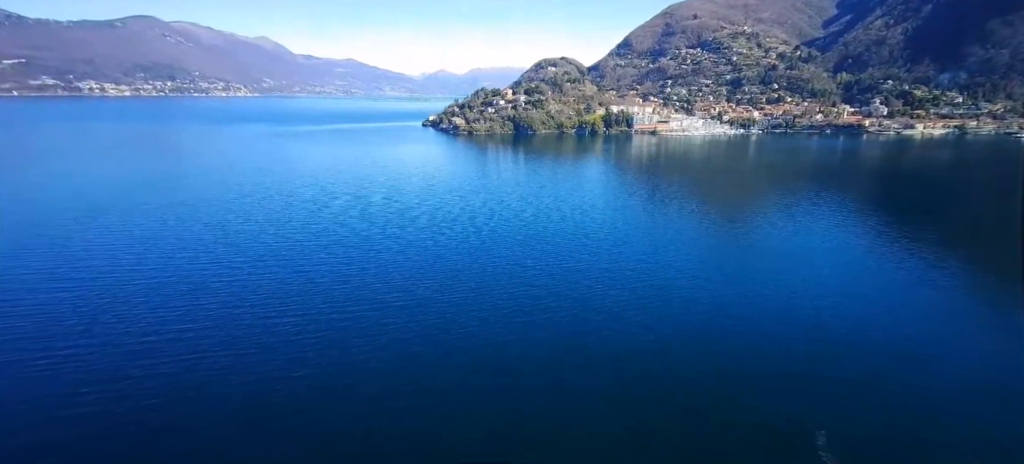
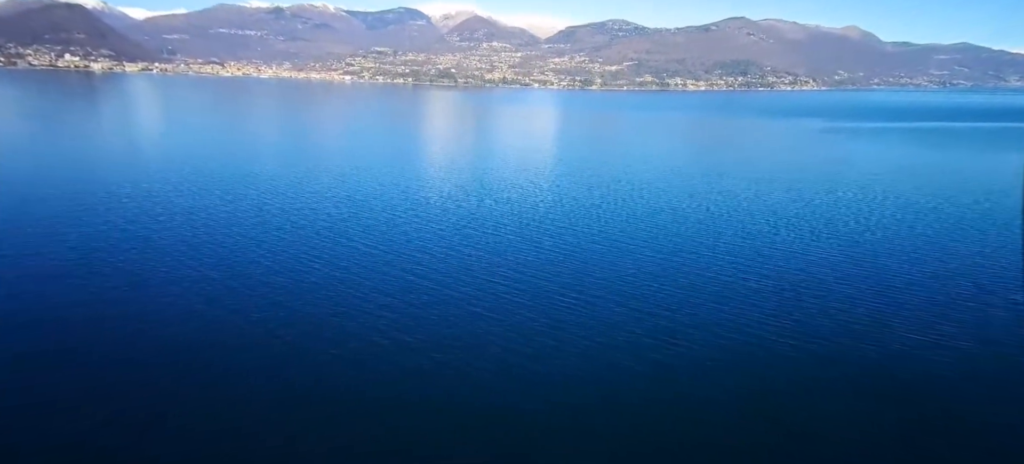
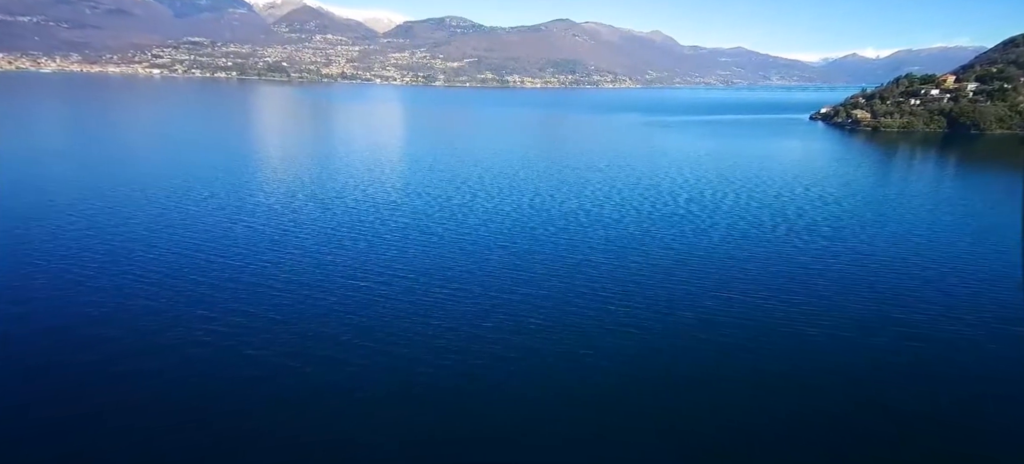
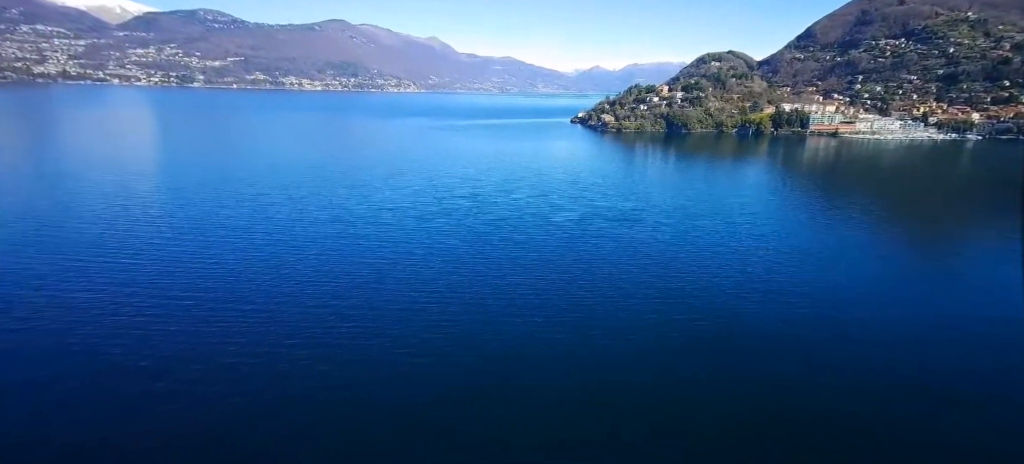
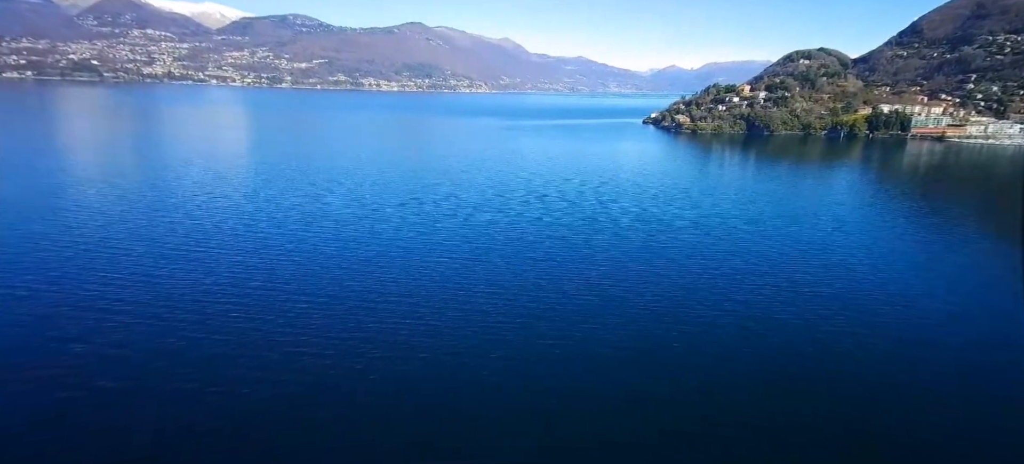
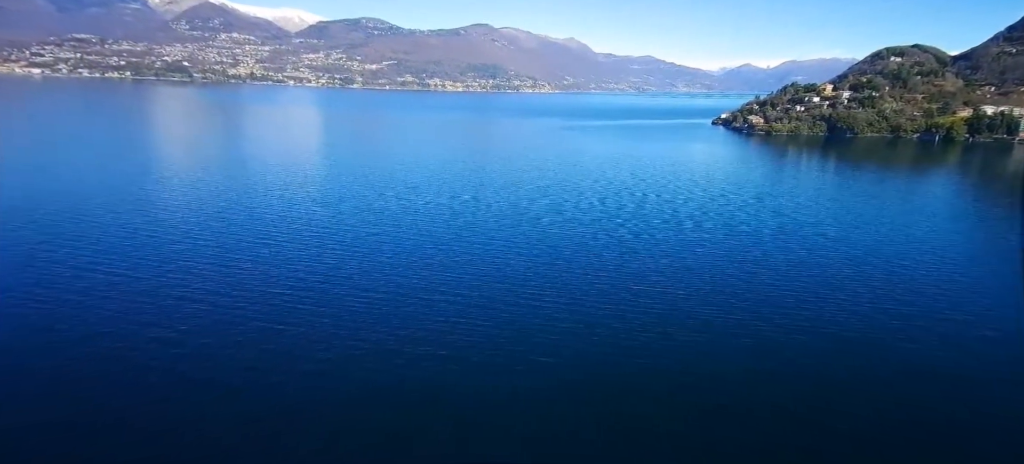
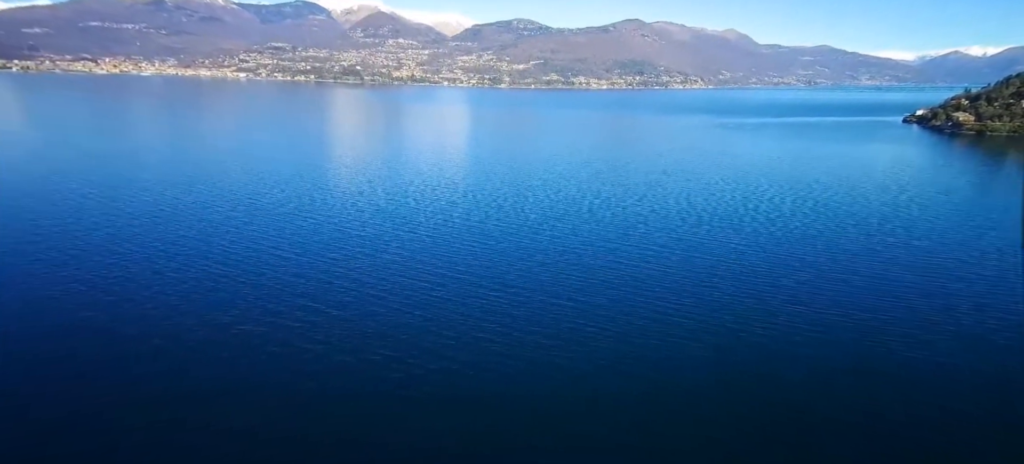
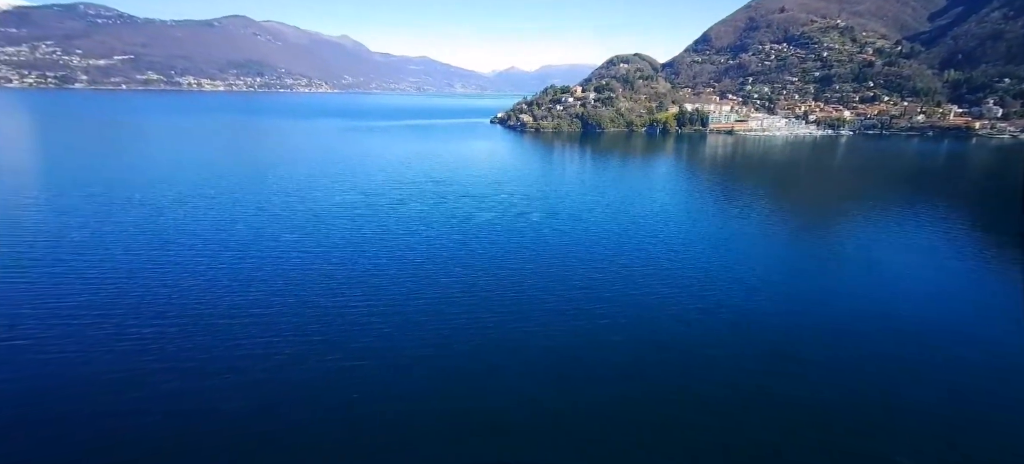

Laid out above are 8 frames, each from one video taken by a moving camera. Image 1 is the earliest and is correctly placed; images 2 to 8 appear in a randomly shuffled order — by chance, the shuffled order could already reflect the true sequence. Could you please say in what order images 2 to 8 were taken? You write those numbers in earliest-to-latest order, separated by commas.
8, 4, 5, 6, 3, 7, 2
